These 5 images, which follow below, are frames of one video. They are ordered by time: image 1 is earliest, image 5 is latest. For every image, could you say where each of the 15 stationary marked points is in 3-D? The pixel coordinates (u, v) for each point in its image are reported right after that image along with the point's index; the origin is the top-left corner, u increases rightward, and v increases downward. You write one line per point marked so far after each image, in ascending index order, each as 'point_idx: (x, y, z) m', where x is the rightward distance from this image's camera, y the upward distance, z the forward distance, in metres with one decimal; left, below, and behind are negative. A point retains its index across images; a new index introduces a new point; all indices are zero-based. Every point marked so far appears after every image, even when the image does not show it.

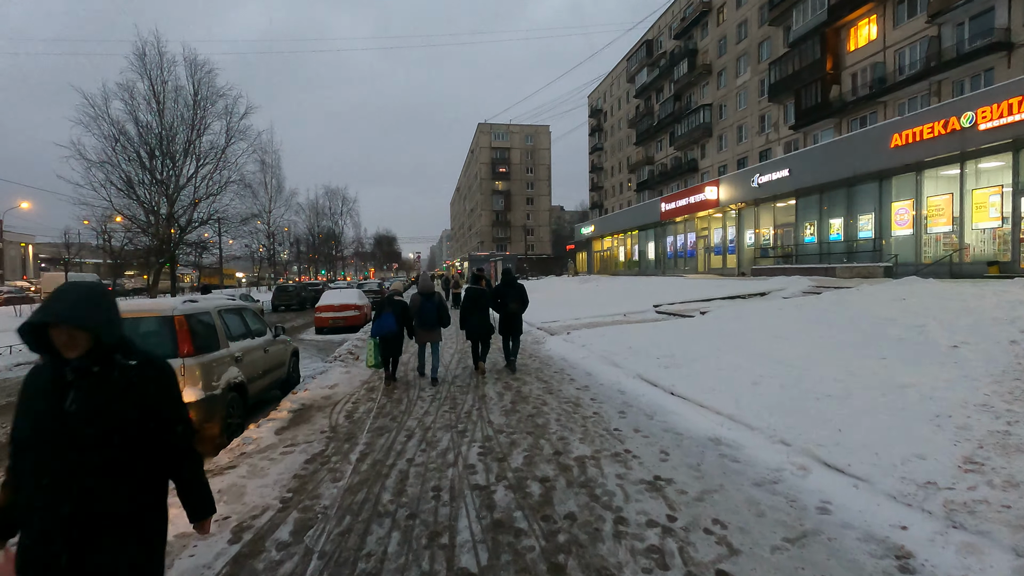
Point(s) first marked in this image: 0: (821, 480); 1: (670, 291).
0: (+2.2, -1.3, +3.6) m
1: (+5.1, -0.1, +17.0) m
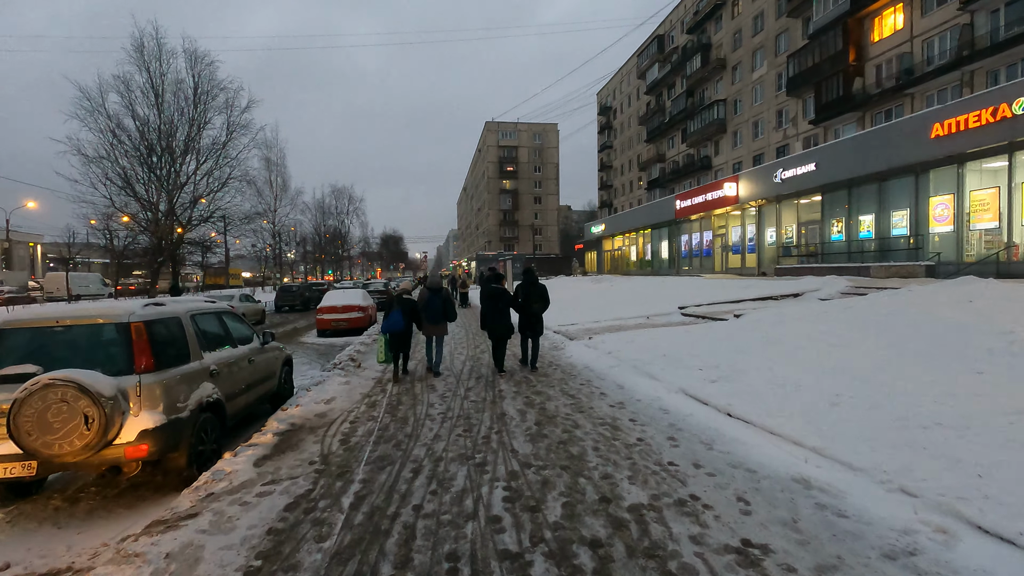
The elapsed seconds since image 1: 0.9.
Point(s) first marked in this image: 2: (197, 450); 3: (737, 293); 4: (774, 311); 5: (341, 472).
0: (+2.4, -1.3, +2.6) m
1: (+5.5, -0.1, +15.9) m
2: (-2.7, -1.4, +4.5) m
3: (+6.3, -0.1, +14.7) m
4: (+5.3, -0.5, +10.5) m
5: (-1.4, -1.5, +4.2) m
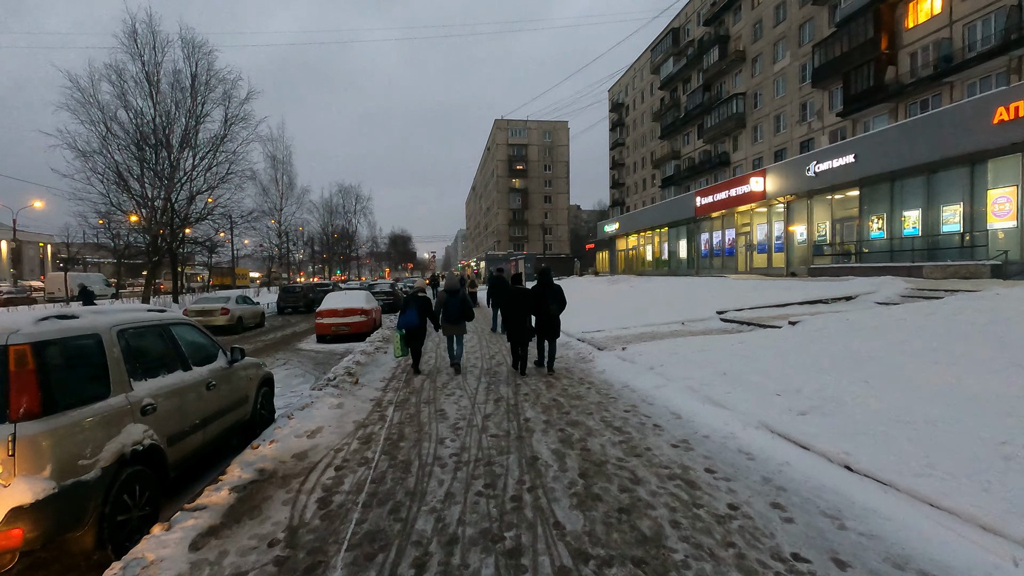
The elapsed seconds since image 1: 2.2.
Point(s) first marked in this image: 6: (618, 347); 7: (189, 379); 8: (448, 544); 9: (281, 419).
0: (+2.6, -1.4, +1.3) m
1: (+5.9, -0.1, +14.5) m
2: (-2.5, -1.4, +3.2) m
3: (+6.8, -0.2, +13.3) m
4: (+5.6, -0.5, +9.1) m
5: (-1.1, -1.5, +2.9) m
6: (+1.9, -1.1, +9.4) m
7: (-2.7, -0.8, +4.3) m
8: (-0.4, -1.5, +3.1) m
9: (-2.6, -1.5, +5.8) m
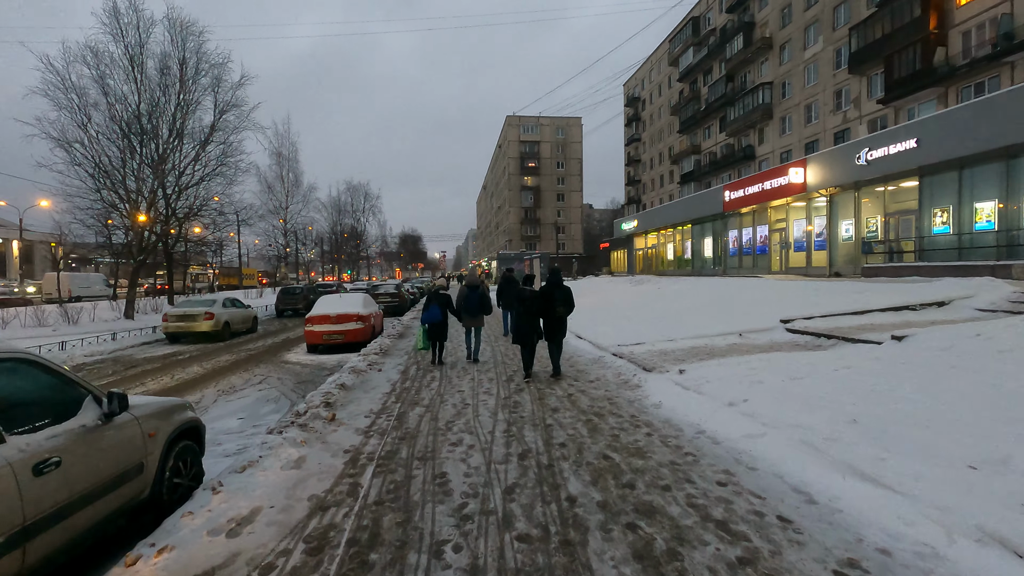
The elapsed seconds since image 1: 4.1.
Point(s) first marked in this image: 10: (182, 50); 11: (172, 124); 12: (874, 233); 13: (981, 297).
0: (+2.8, -1.5, -0.7) m
1: (+6.4, -0.2, +12.5) m
2: (-2.3, -1.5, +1.3) m
3: (+7.2, -0.2, +11.2) m
4: (+6.0, -0.6, +7.0) m
5: (-0.9, -1.6, +1.0) m
6: (+2.2, -1.1, +7.4) m
7: (-2.4, -0.8, +2.5) m
8: (-0.2, -1.6, +1.1) m
9: (-2.3, -1.5, +3.9) m
10: (-12.6, +9.0, +19.9) m
11: (-13.1, +6.3, +20.0) m
12: (+13.8, +2.1, +19.9) m
13: (+8.8, -0.2, +9.7) m
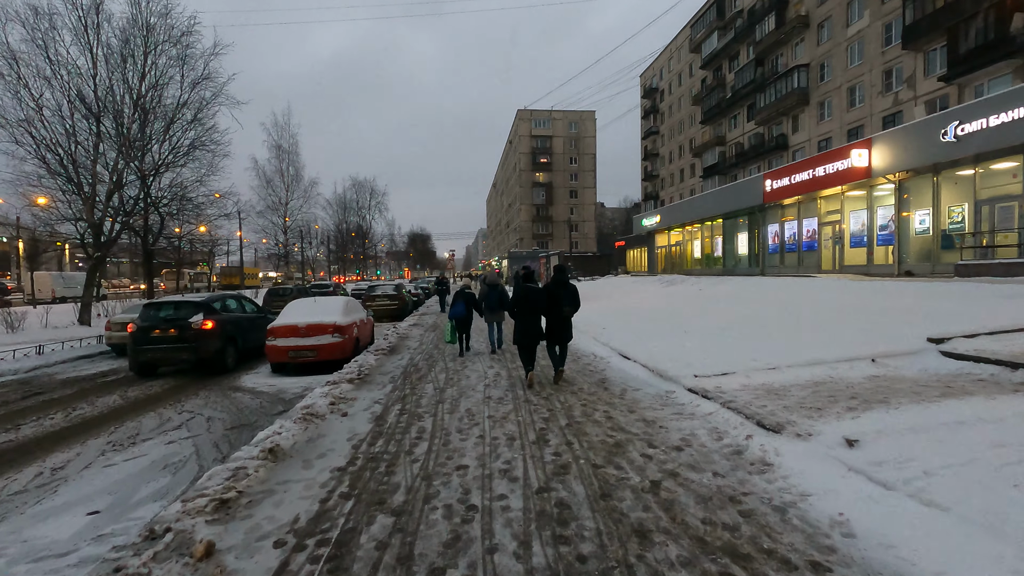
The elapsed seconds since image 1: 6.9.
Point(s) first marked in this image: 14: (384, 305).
0: (+2.9, -1.5, -3.6) m
1: (+6.8, -0.2, +9.5) m
2: (-2.1, -1.6, -1.5) m
3: (+7.6, -0.3, +8.2) m
4: (+6.3, -0.6, +4.0) m
5: (-0.7, -1.7, -1.9) m
6: (+2.5, -1.2, +4.5) m
7: (-2.2, -0.9, -0.4) m
8: (0.0, -1.6, -1.7) m
9: (-2.1, -1.6, +1.1) m
10: (-12.0, +9.0, +17.2) m
11: (-12.6, +6.3, +17.4) m
12: (+14.4, +2.0, +16.8) m
13: (+9.1, -0.2, +6.7) m
14: (-4.8, -0.6, +19.7) m
